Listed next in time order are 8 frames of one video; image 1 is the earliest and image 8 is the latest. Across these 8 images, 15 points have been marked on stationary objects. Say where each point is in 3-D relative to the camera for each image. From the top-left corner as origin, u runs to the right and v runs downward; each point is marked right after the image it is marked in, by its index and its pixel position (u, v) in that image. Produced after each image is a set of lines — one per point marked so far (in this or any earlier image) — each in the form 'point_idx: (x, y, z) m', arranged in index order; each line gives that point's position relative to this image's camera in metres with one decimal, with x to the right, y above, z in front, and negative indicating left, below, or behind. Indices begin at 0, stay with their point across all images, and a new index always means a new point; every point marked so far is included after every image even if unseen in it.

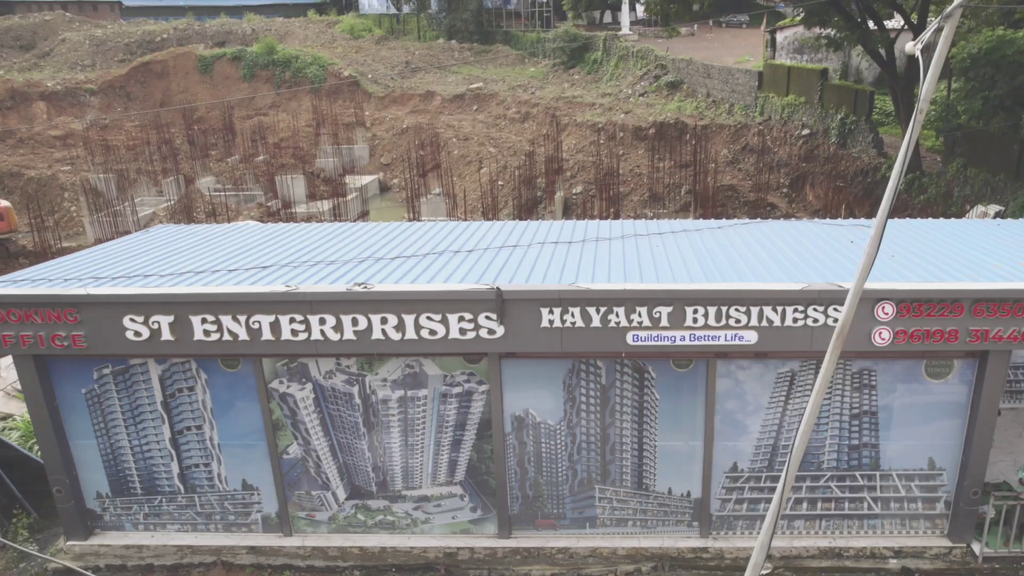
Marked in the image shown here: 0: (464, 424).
0: (-0.2, -0.6, +4.4) m
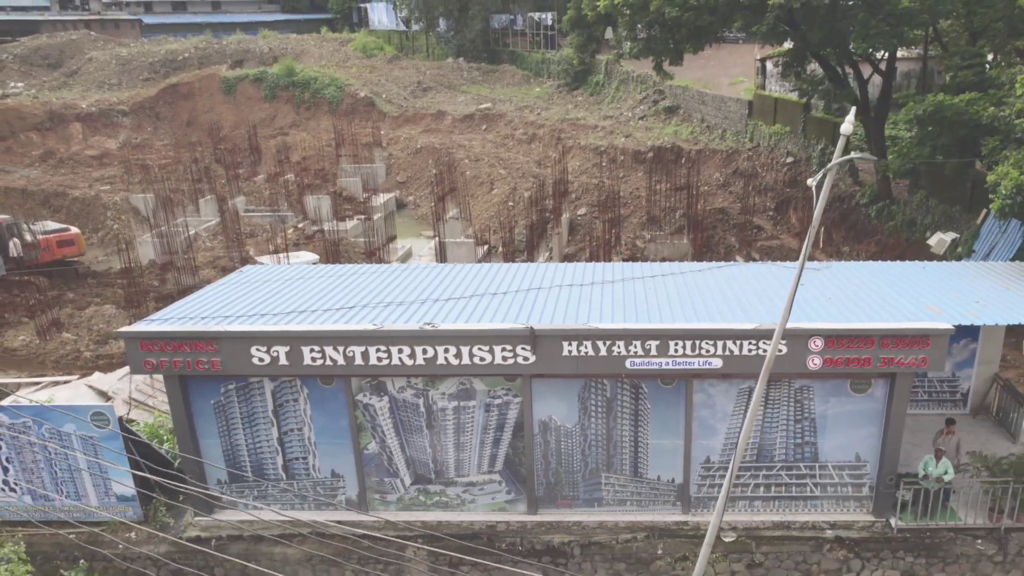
0: (0.0, -0.8, +5.8) m
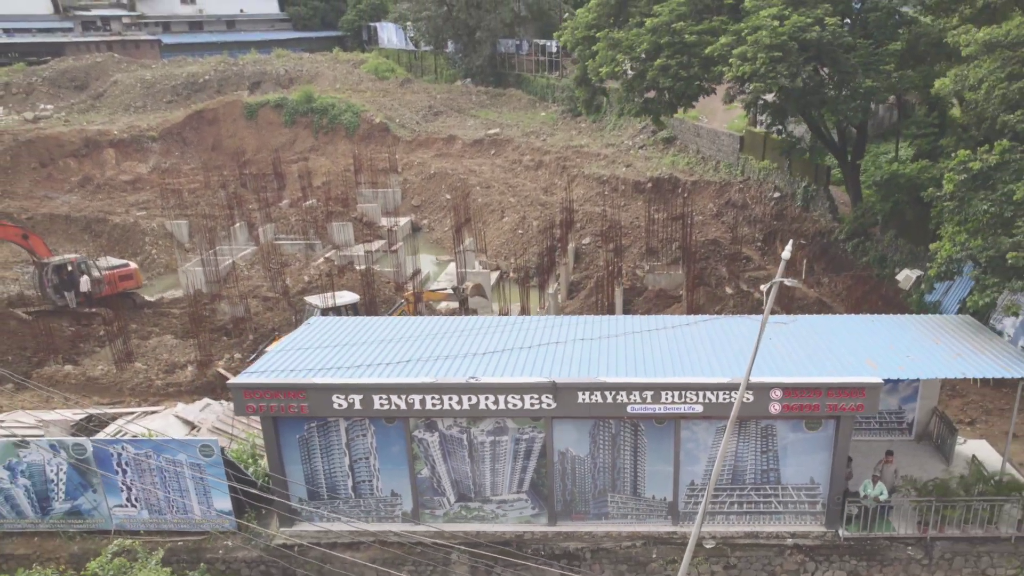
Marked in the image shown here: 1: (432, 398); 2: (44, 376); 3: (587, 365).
0: (+0.1, -1.3, +7.3) m
1: (-0.6, -0.8, +6.9) m
2: (-5.6, -1.1, +11.4) m
3: (+0.6, -0.6, +7.3) m
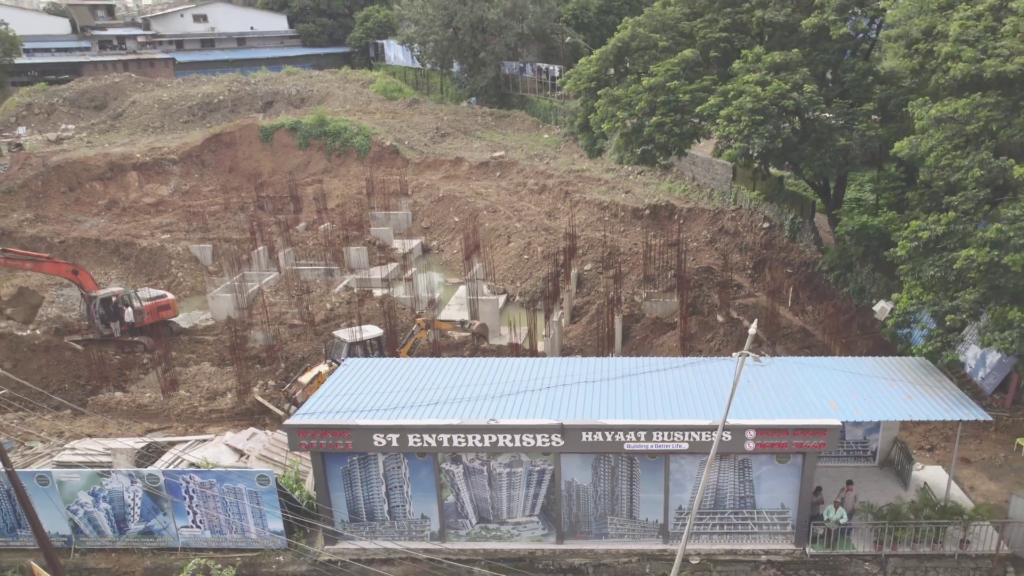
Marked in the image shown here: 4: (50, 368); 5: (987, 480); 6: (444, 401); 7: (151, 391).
0: (+0.3, -1.7, +8.5) m
1: (-0.5, -1.3, +8.1) m
2: (-5.5, -1.5, +12.6) m
3: (+0.7, -1.1, +8.5) m
4: (-6.4, -1.2, +13.3) m
5: (+5.0, -2.0, +10.0) m
6: (-0.6, -1.0, +8.7) m
7: (-5.0, -1.4, +13.1) m
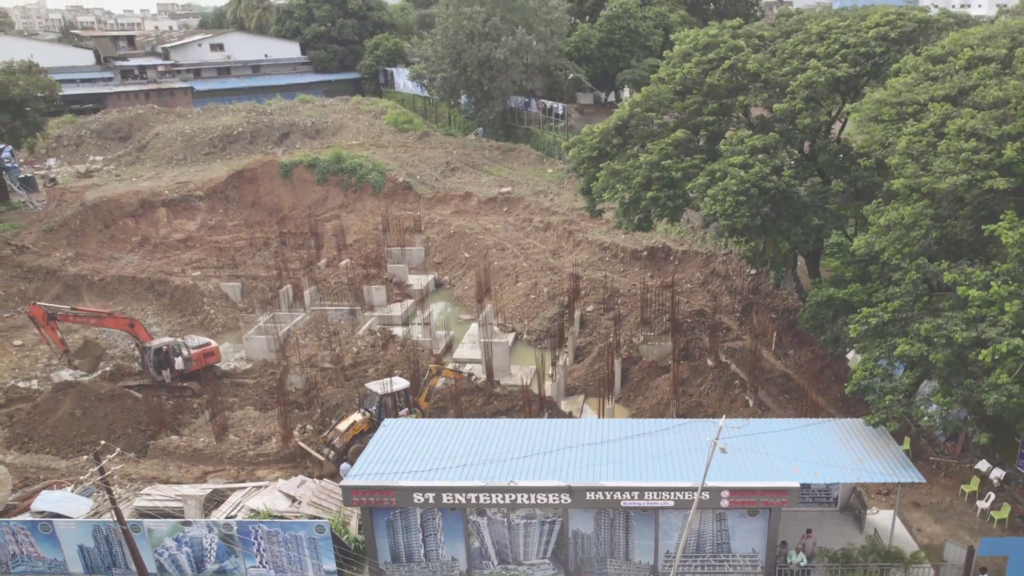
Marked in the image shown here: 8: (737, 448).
0: (+0.4, -2.6, +10.2) m
1: (-0.3, -2.1, +9.8) m
2: (-5.3, -2.4, +14.3) m
3: (+0.9, -1.9, +10.1) m
4: (-6.2, -2.0, +15.0) m
5: (+5.2, -2.9, +11.7) m
6: (-0.4, -1.9, +10.4) m
7: (-4.8, -2.3, +14.8) m
8: (+2.5, -1.8, +10.6) m
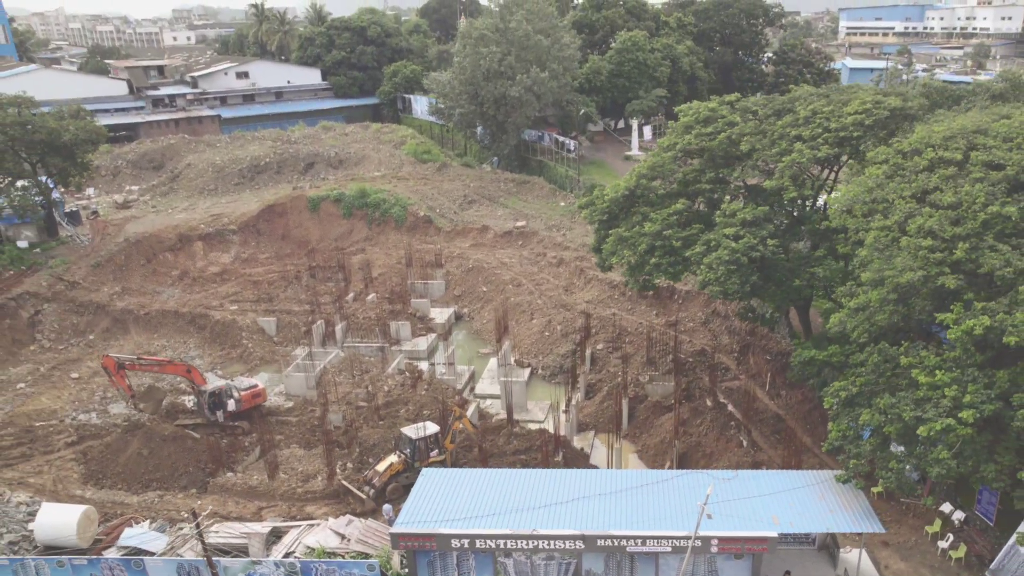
0: (+0.7, -3.6, +12.0) m
1: (0.0, -3.1, +11.6) m
2: (-5.0, -3.3, +16.1) m
3: (+1.1, -2.9, +11.9) m
4: (-5.9, -2.9, +16.8) m
5: (+5.5, -3.9, +13.5) m
6: (-0.2, -2.8, +12.2) m
7: (-4.5, -3.2, +16.7) m
8: (+2.8, -2.7, +12.3) m
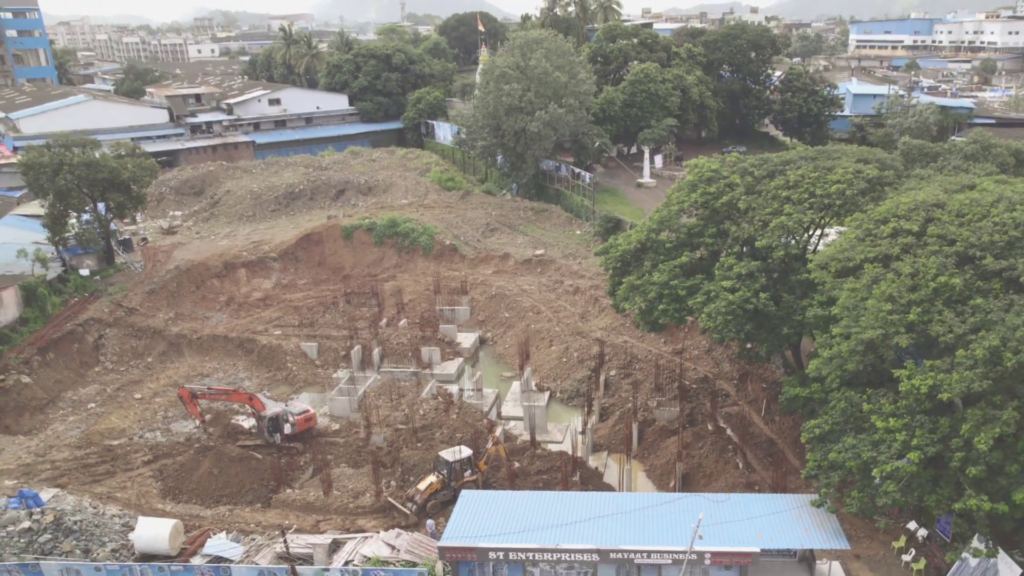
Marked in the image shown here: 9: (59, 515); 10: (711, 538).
0: (+1.1, -4.4, +14.3) m
1: (+0.4, -3.9, +13.9) m
2: (-4.5, -4.1, +18.6) m
3: (+1.5, -3.7, +14.3) m
4: (-5.5, -3.7, +19.3) m
5: (+5.9, -4.7, +15.8) m
6: (+0.2, -3.7, +14.5) m
7: (-4.0, -4.0, +19.1) m
8: (+3.2, -3.6, +14.6) m
9: (-7.9, -4.0, +16.8) m
10: (+2.9, -3.7, +14.2) m
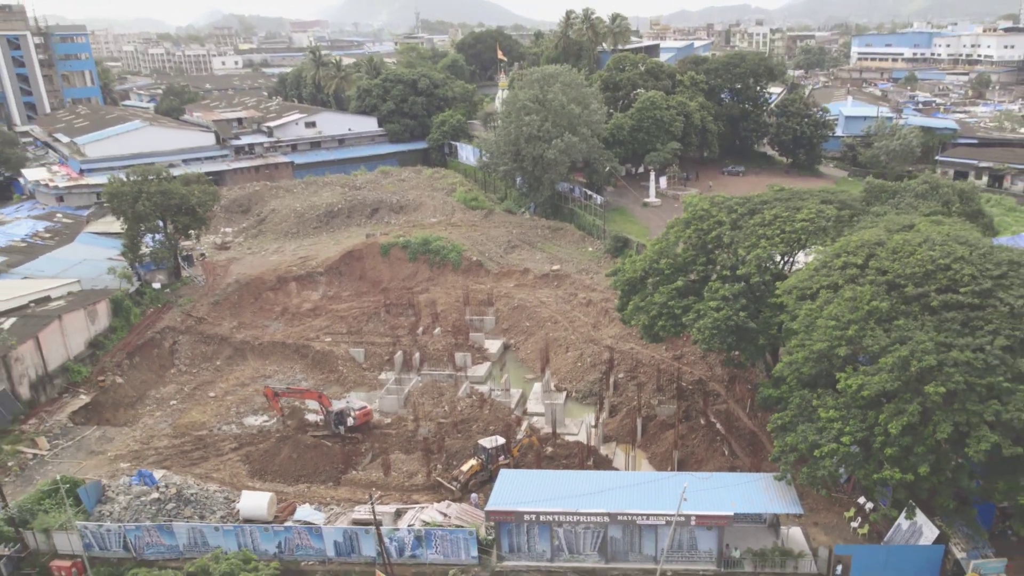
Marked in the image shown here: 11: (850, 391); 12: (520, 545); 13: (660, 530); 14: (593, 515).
0: (+1.7, -4.8, +18.4) m
1: (+0.9, -4.3, +18.0) m
2: (-3.9, -4.6, +22.7) m
3: (+2.1, -4.1, +18.4) m
4: (-4.8, -4.2, +23.4) m
5: (+6.5, -5.1, +19.8) m
6: (+0.8, -4.1, +18.6) m
7: (-3.4, -4.5, +23.2) m
8: (+3.8, -4.0, +18.7) m
9: (-7.3, -4.4, +21.0) m
10: (+3.5, -4.1, +18.2) m
11: (+6.0, -1.8, +16.9) m
12: (+0.1, -5.0, +18.7) m
13: (+2.8, -4.6, +18.2) m
14: (+1.5, -4.3, +18.0) m
